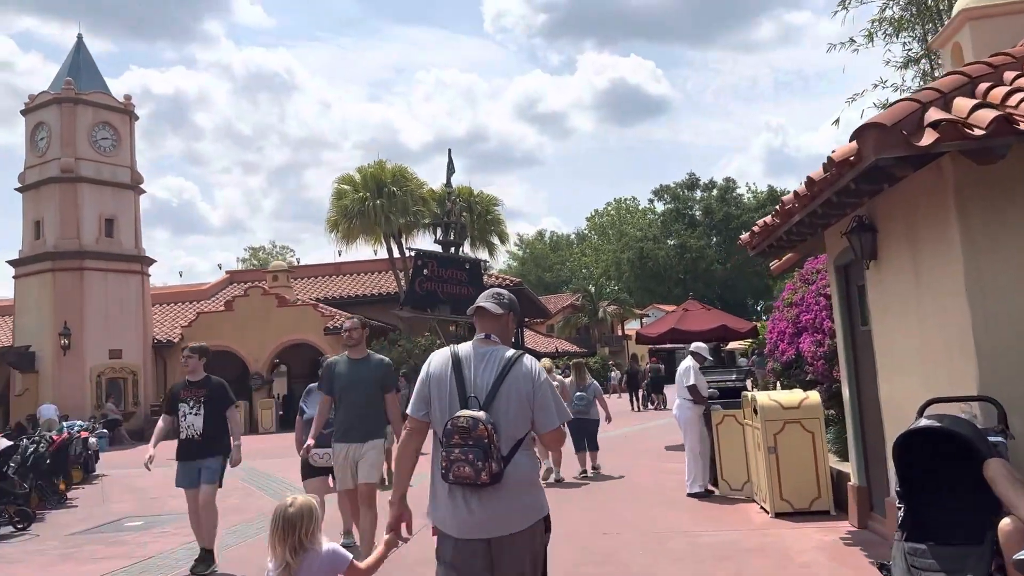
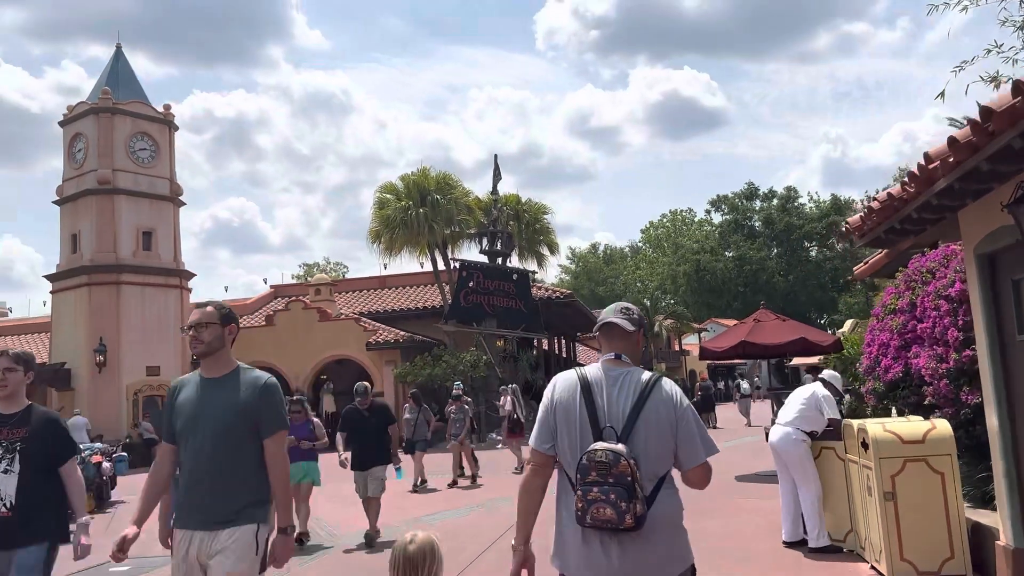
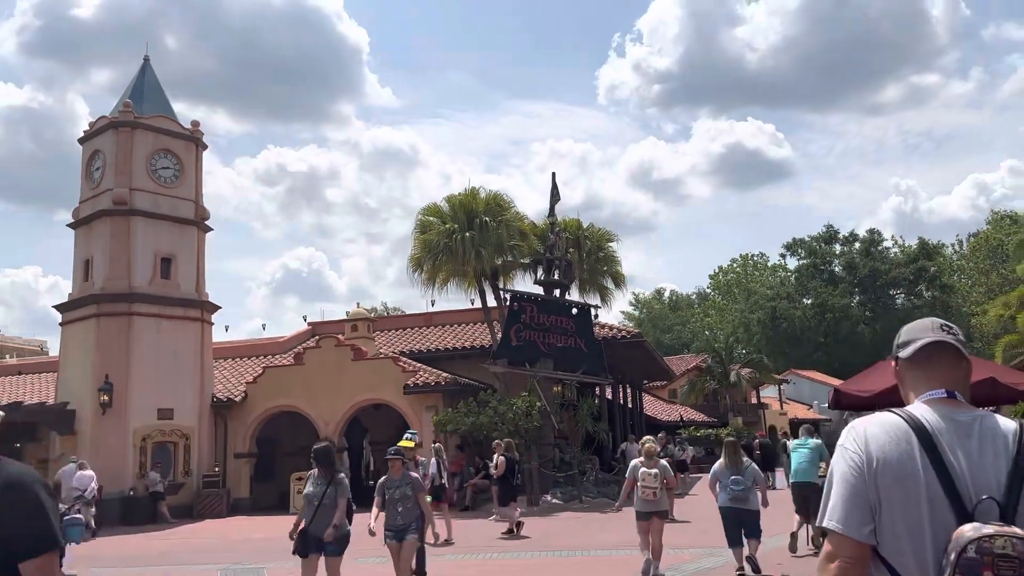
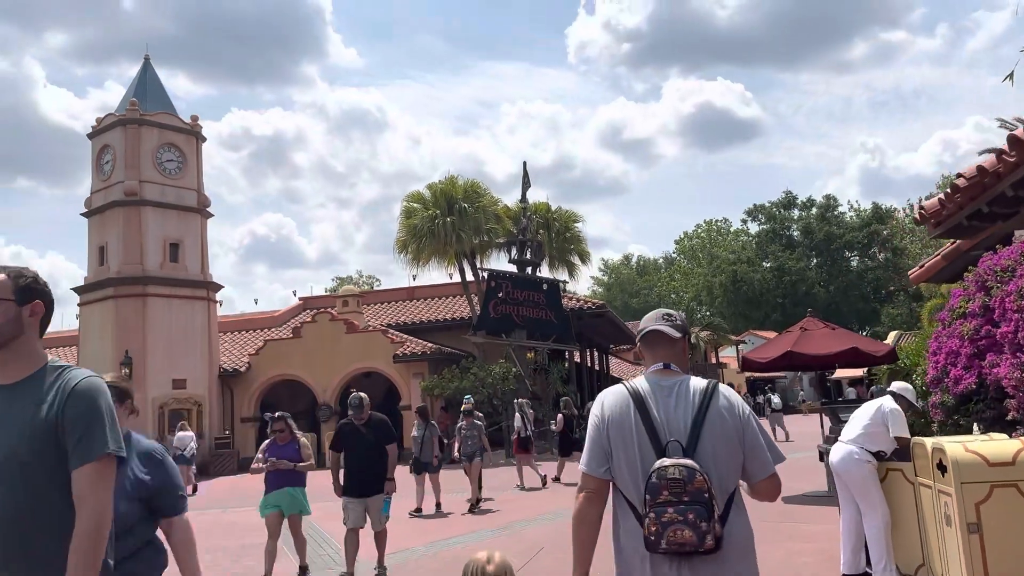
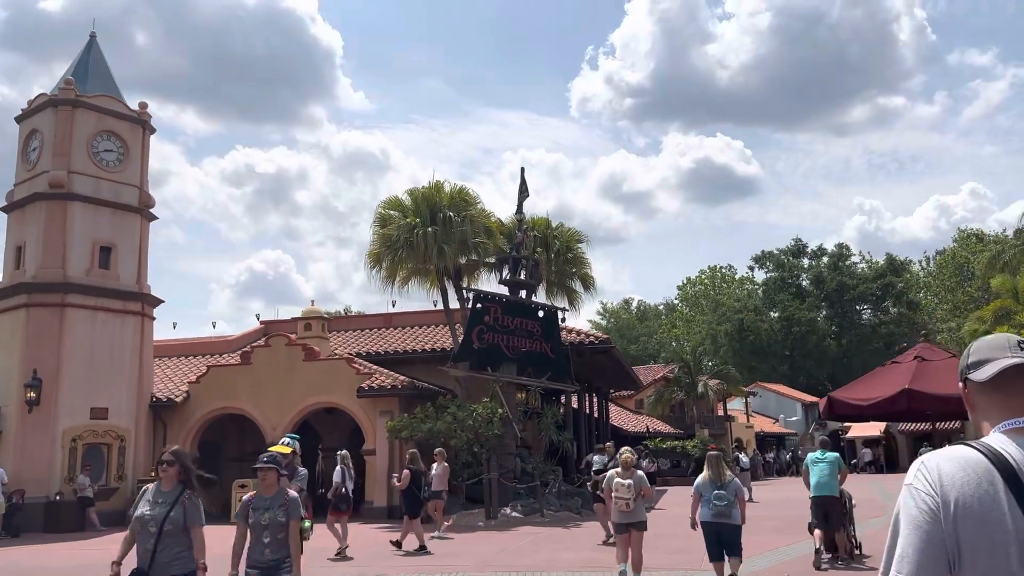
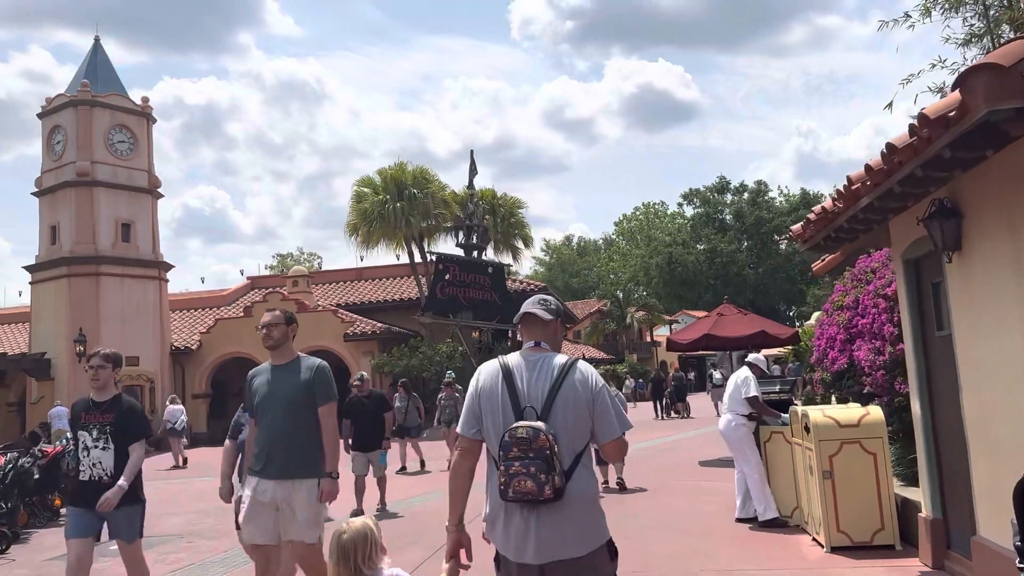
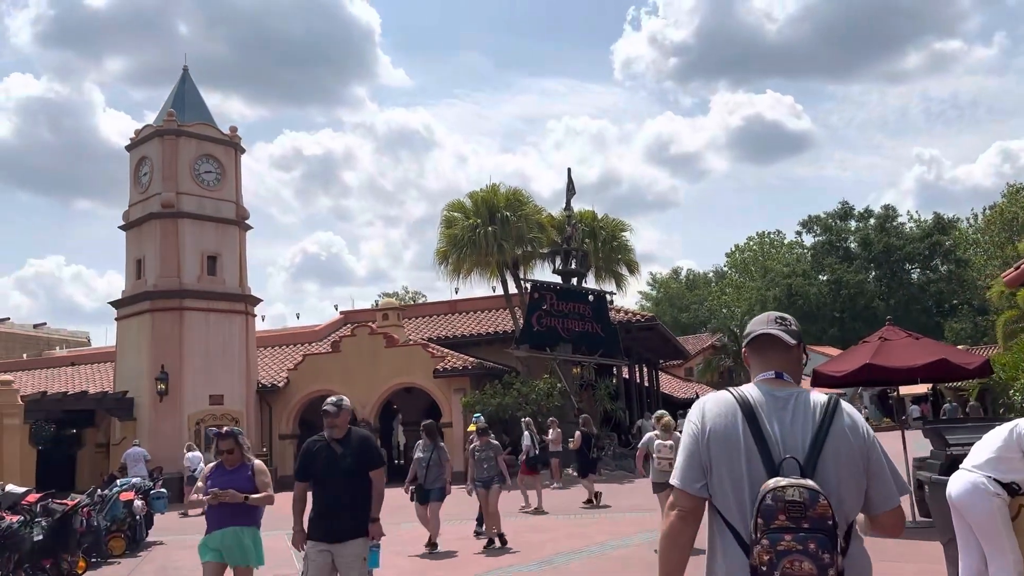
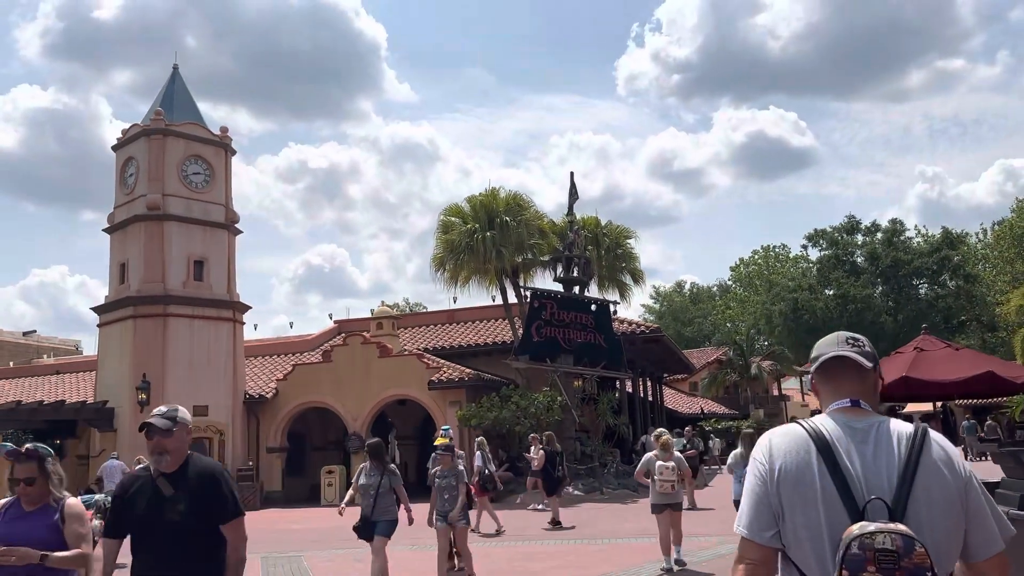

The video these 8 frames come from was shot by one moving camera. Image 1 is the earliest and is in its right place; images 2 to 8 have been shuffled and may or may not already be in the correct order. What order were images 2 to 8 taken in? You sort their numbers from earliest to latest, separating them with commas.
6, 2, 4, 7, 8, 3, 5
